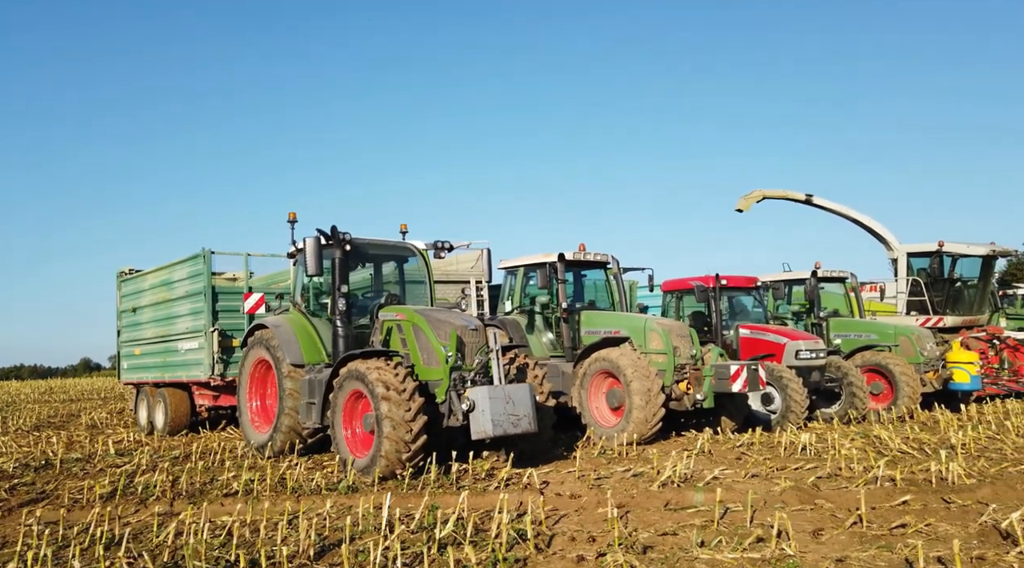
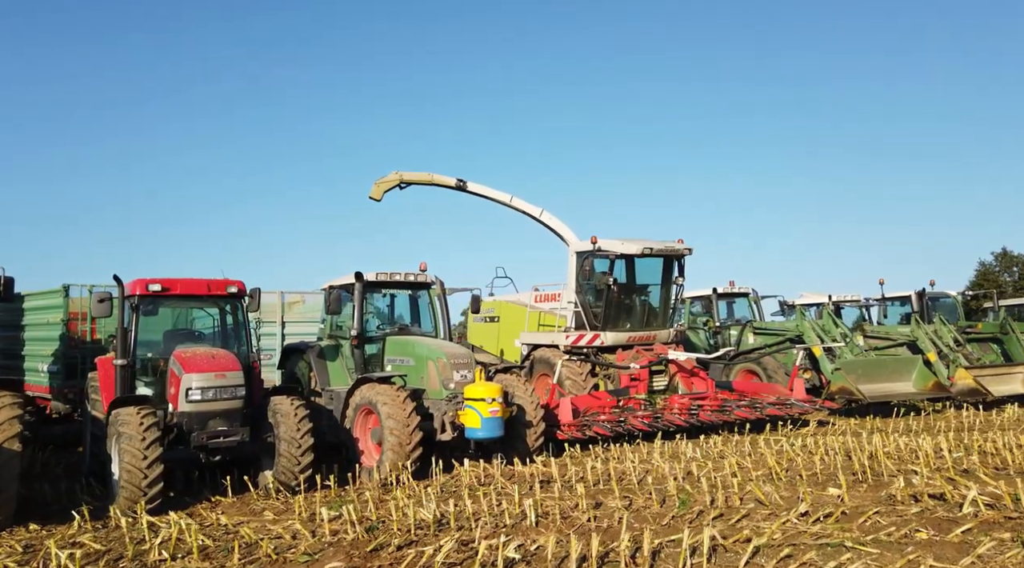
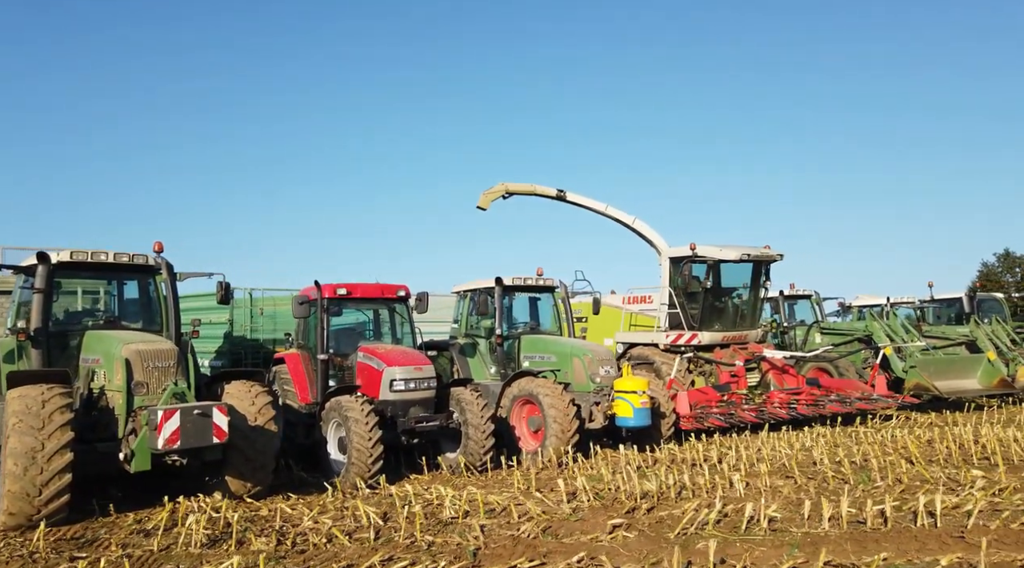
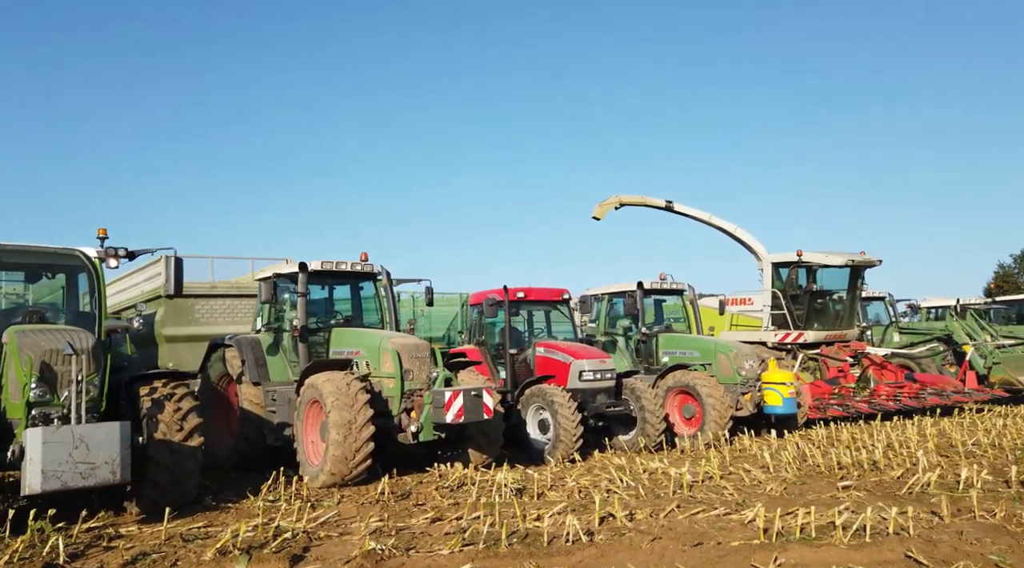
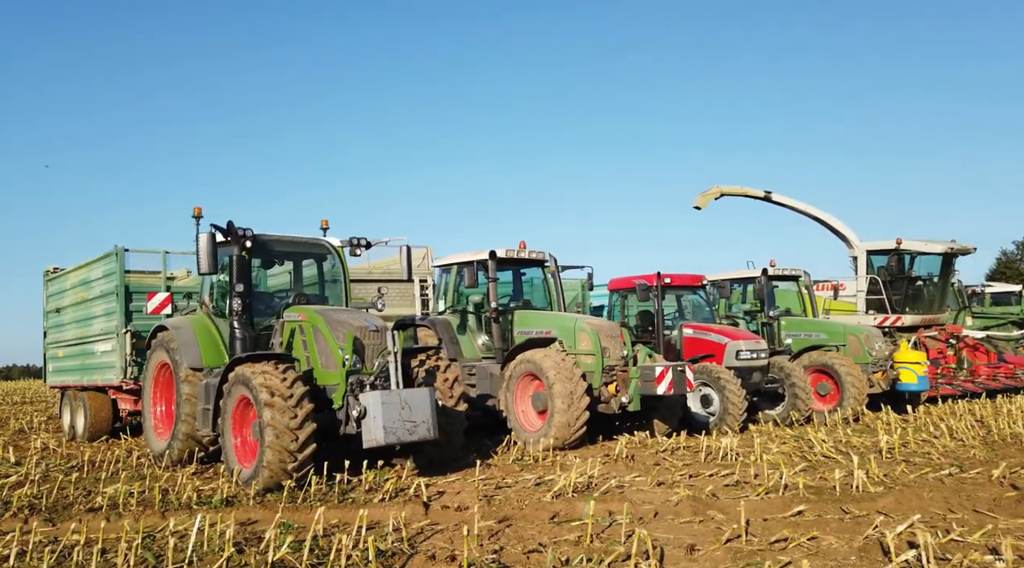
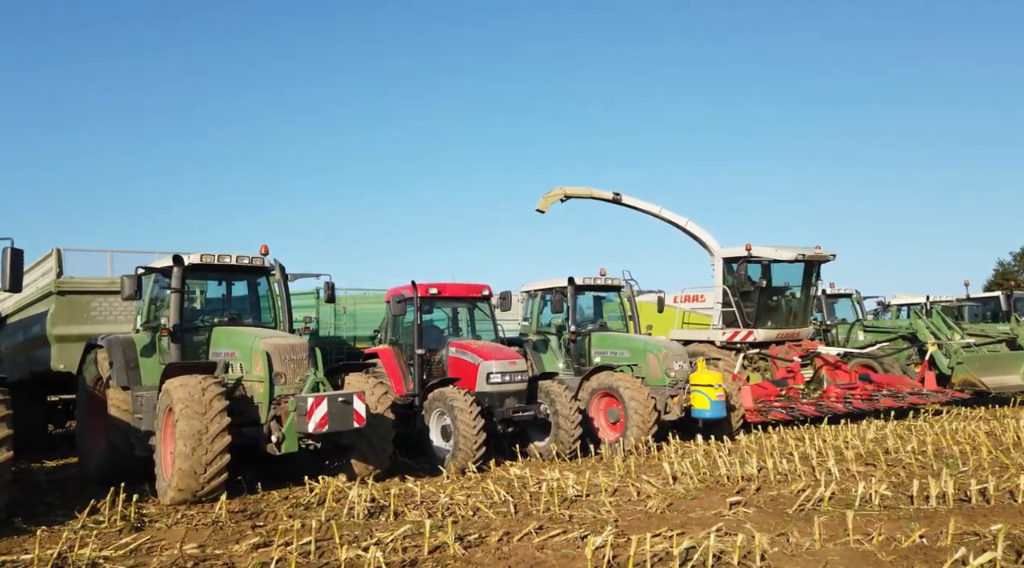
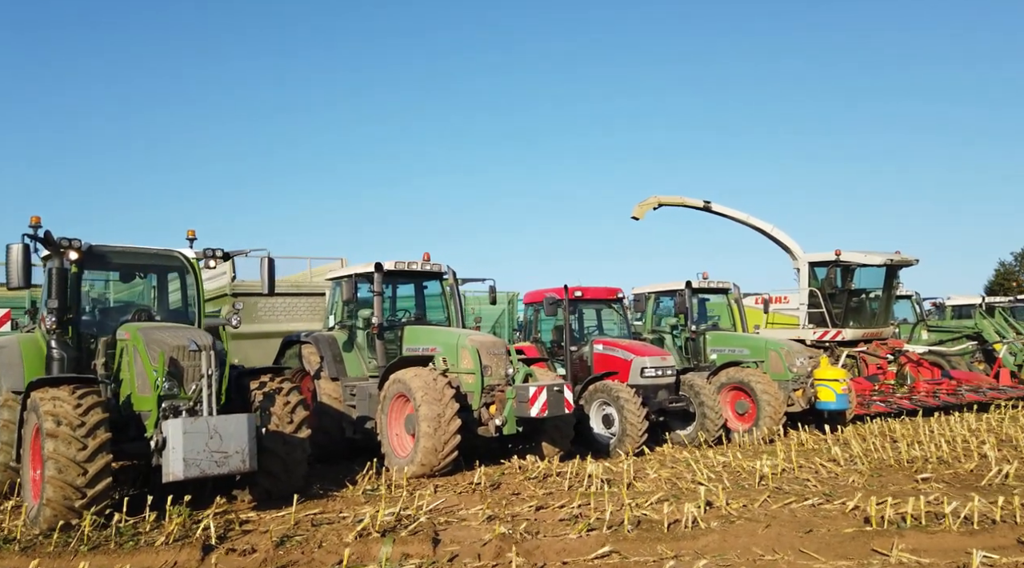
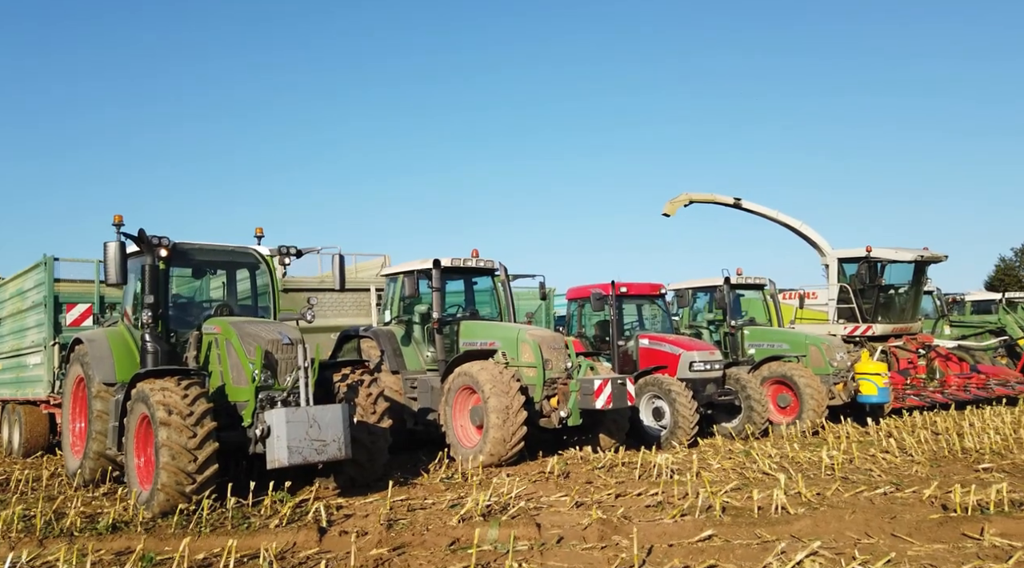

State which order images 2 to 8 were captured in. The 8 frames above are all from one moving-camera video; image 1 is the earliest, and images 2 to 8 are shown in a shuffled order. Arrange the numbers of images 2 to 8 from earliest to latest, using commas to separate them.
5, 8, 7, 4, 6, 3, 2
